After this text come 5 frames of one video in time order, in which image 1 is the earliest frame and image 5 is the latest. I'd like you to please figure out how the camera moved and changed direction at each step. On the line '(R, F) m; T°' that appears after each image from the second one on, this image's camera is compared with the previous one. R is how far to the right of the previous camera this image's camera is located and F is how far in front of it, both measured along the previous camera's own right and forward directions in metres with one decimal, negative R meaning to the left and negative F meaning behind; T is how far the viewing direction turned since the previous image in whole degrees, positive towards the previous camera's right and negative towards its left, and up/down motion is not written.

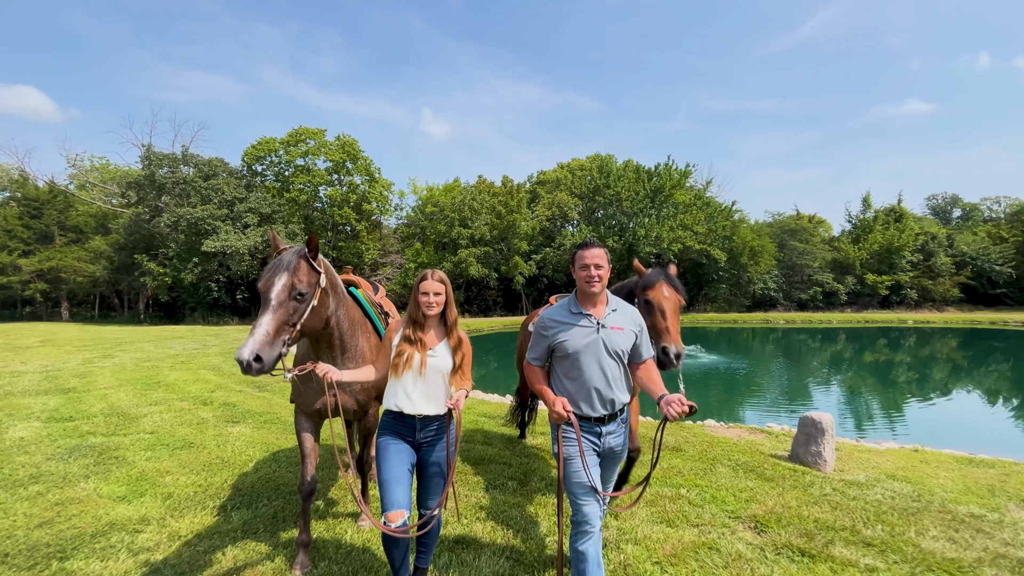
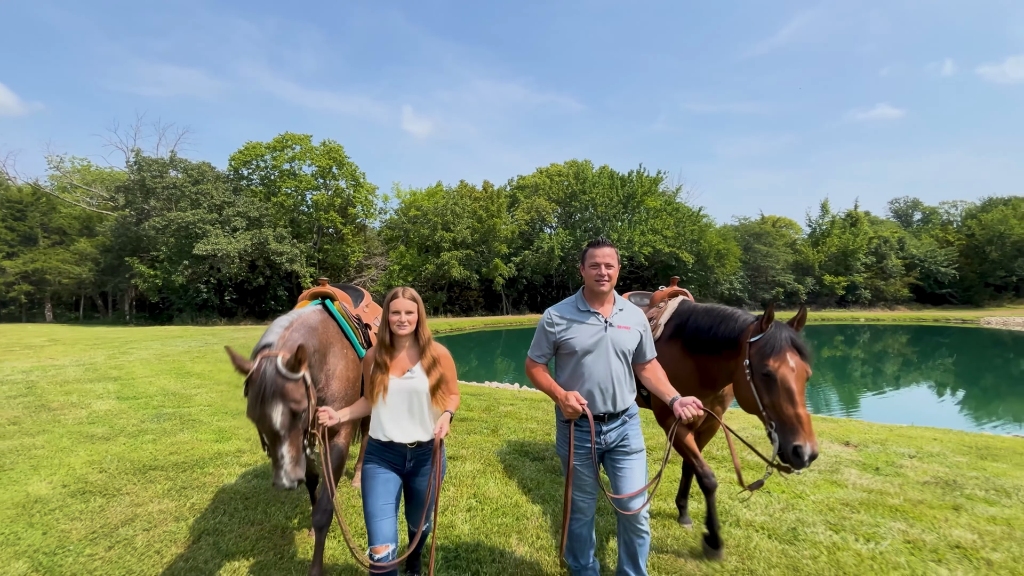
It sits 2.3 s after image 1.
(+0.1, -1.8) m; +2°
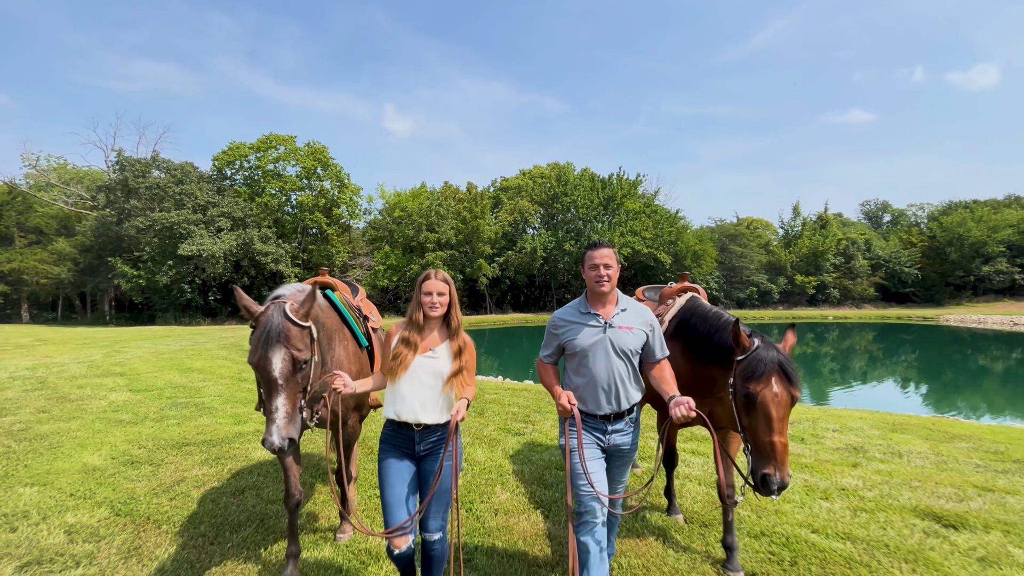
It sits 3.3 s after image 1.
(0.0, -0.8) m; +2°
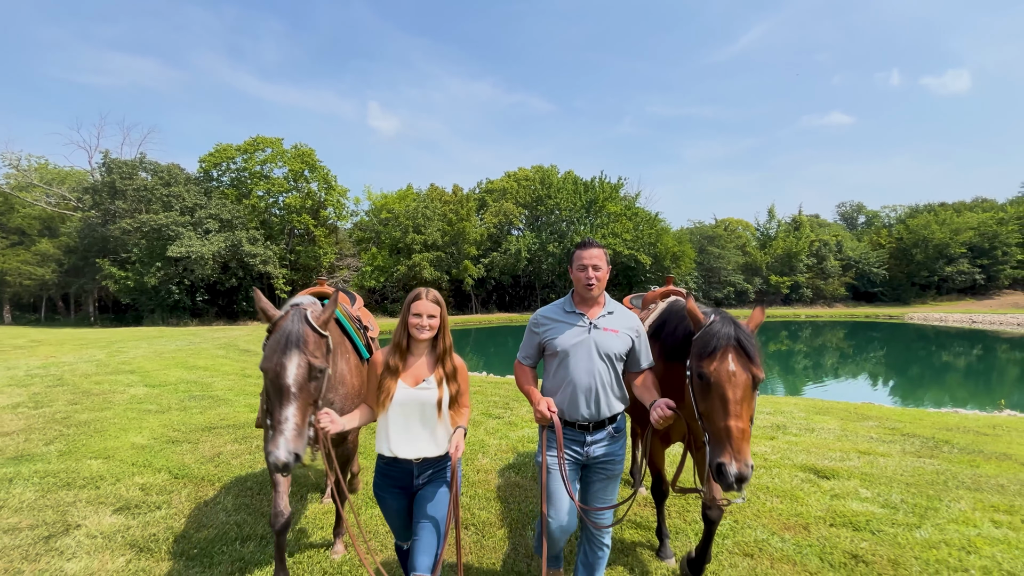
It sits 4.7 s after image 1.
(+0.1, -1.0) m; +2°
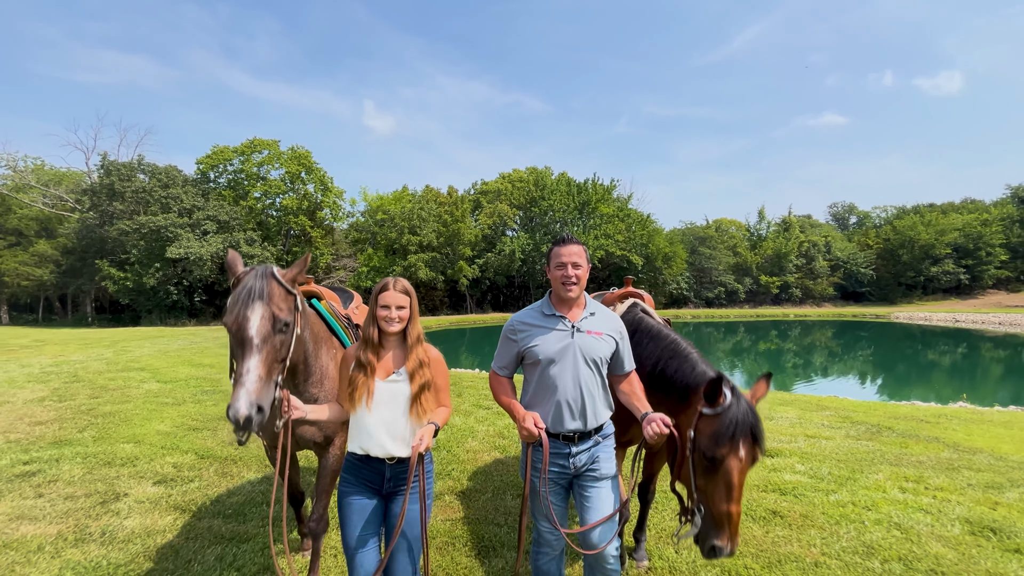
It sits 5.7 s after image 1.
(+0.1, -0.7) m; +1°
